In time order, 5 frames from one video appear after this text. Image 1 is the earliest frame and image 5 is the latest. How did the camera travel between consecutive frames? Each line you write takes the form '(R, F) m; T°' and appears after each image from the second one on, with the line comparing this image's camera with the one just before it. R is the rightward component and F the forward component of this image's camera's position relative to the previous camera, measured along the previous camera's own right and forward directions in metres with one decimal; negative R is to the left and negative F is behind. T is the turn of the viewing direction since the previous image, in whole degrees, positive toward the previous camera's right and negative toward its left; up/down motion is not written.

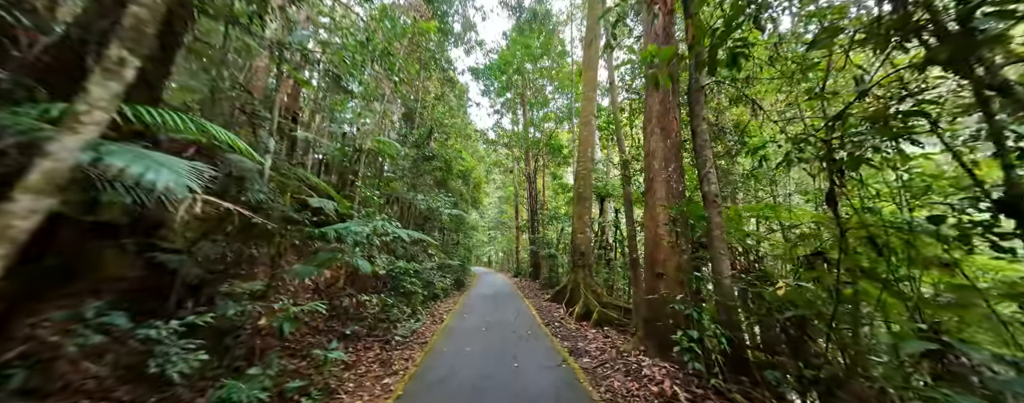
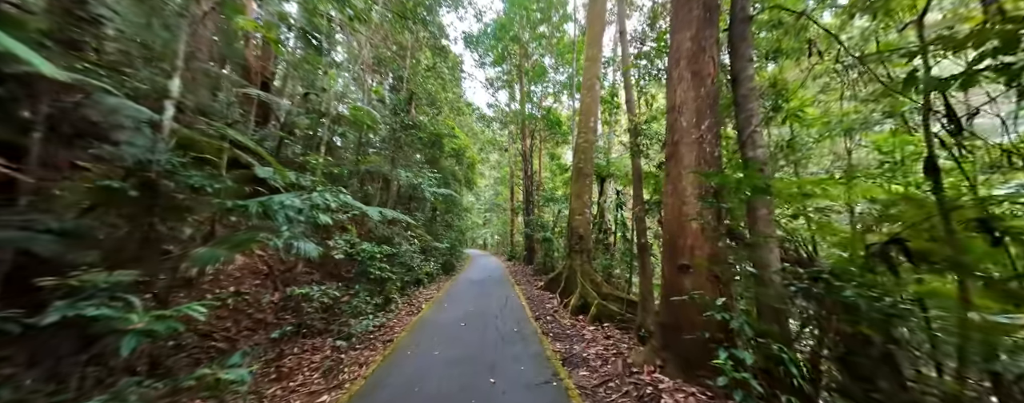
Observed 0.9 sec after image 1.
(+0.2, +1.0) m; +1°
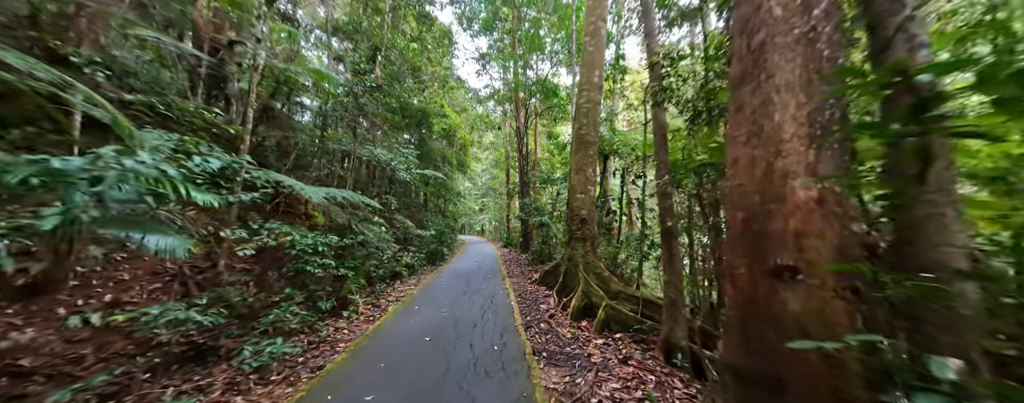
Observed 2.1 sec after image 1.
(+0.3, +1.4) m; 0°
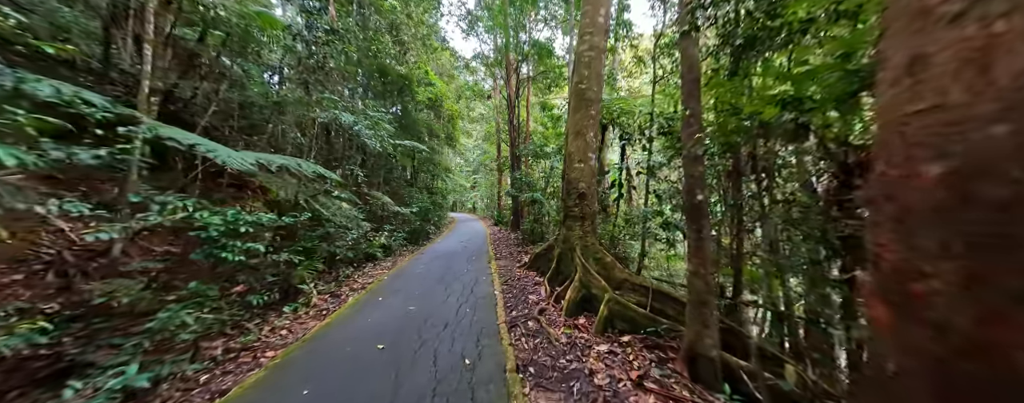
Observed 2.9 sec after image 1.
(+0.1, +1.0) m; +2°
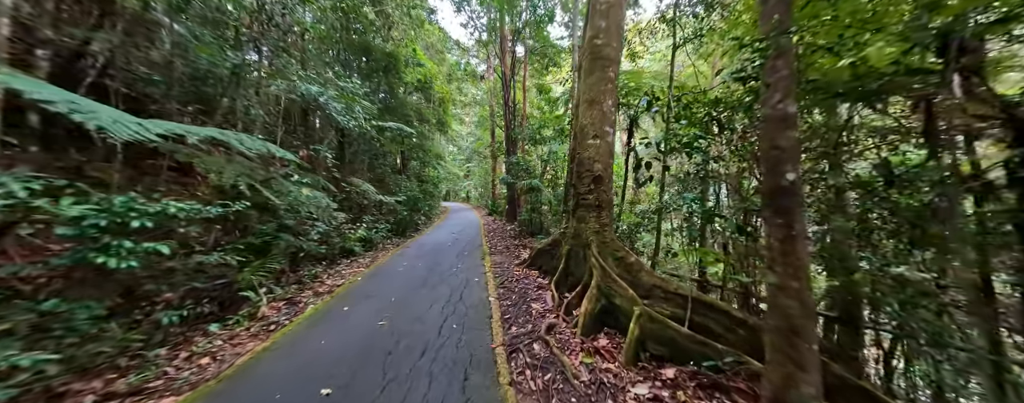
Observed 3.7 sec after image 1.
(-0.1, +0.9) m; +1°
